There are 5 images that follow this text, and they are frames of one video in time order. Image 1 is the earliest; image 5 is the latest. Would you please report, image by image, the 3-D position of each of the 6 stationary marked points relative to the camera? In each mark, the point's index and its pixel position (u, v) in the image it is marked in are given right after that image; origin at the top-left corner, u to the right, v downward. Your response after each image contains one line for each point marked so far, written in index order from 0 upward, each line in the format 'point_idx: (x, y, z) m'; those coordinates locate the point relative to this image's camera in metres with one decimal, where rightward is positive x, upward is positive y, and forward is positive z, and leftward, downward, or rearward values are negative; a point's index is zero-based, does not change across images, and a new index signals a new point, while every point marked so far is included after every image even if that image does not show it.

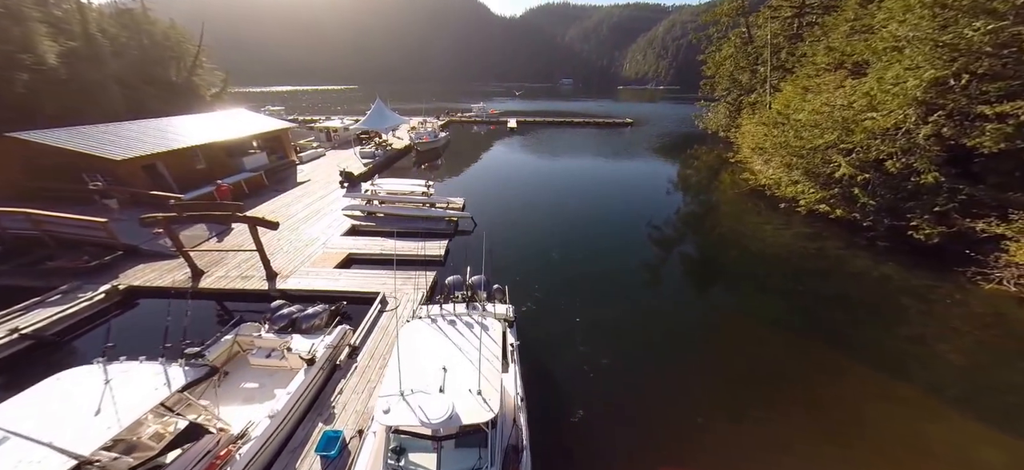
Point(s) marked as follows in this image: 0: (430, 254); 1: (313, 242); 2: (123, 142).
0: (-3.2, -0.7, +12.9) m
1: (-7.7, -0.2, +12.7) m
2: (-16.6, +4.2, +13.9) m
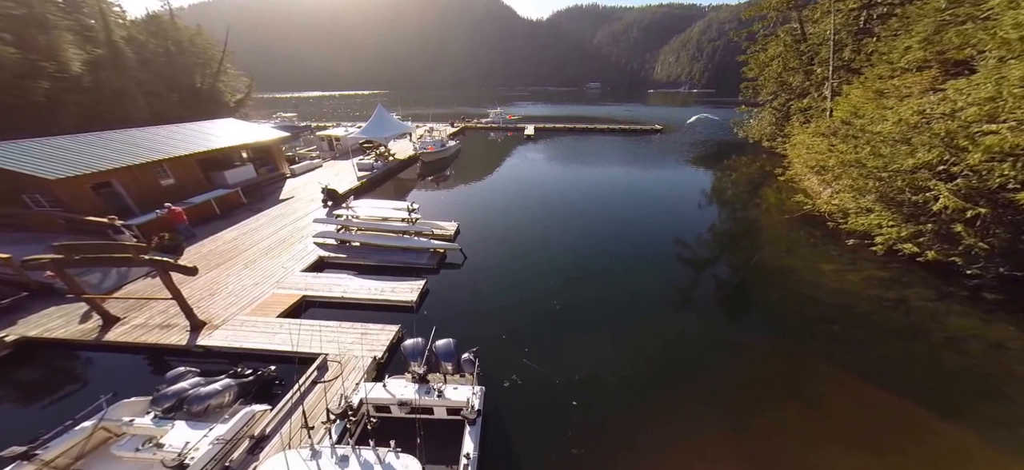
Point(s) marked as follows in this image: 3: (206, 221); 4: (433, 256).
0: (-3.7, -2.0, +10.5) m
1: (-8.1, -1.4, +10.7) m
2: (-16.7, +3.3, +12.6) m
3: (-13.6, +0.6, +14.5) m
4: (-3.3, -0.9, +13.3) m
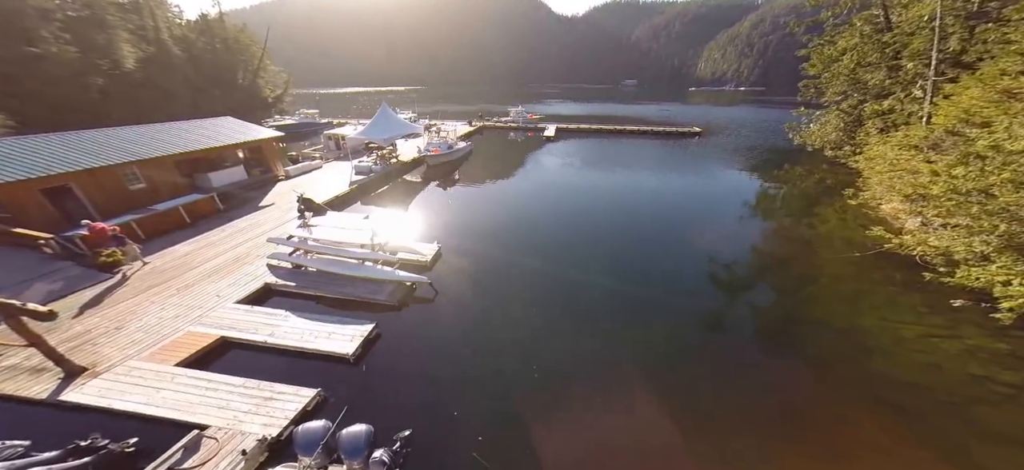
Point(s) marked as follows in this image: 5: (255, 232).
0: (-4.7, -2.9, +8.6) m
1: (-9.1, -2.1, +9.2) m
2: (-17.2, +3.0, +11.9) m
3: (-14.1, +0.2, +13.5) m
4: (-4.0, -1.8, +11.3) m
5: (-10.6, +0.2, +13.6) m
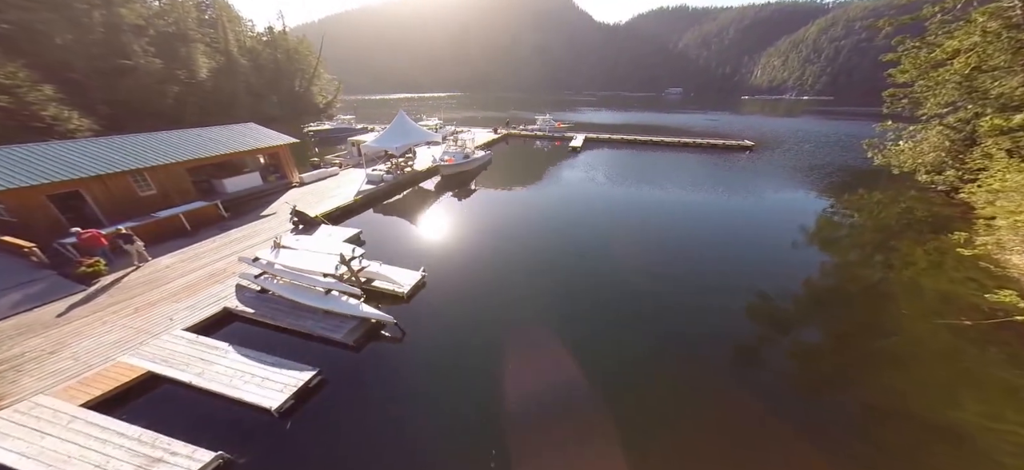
0: (-5.7, -3.7, +7.4) m
1: (-9.9, -2.6, +8.6) m
2: (-17.4, +2.9, +12.4) m
3: (-14.2, -0.2, +13.5) m
4: (-4.6, -2.7, +10.1) m
5: (-10.8, -0.4, +13.2) m
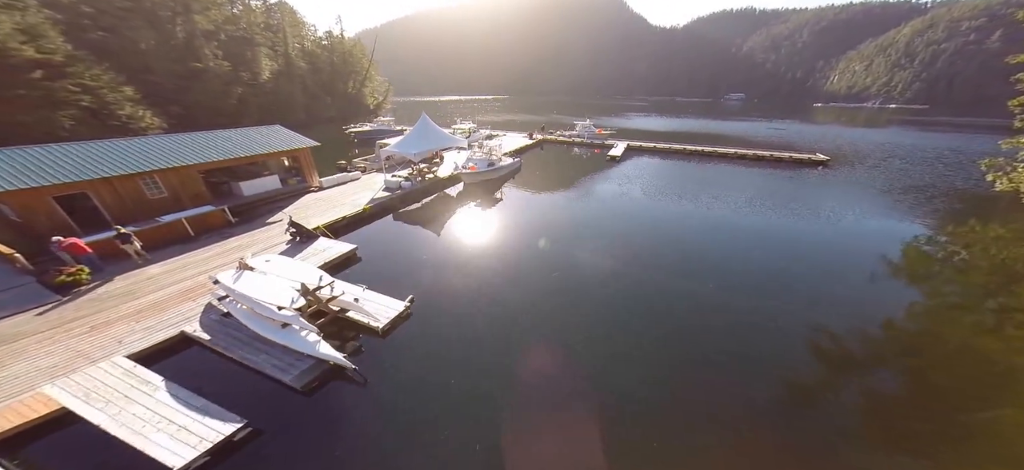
0: (-6.6, -4.4, +6.3) m
1: (-10.5, -3.0, +7.9) m
2: (-17.1, +2.9, +12.6) m
3: (-14.0, -0.3, +13.4) m
4: (-5.1, -3.4, +8.7) m
5: (-10.6, -0.8, +12.6) m
